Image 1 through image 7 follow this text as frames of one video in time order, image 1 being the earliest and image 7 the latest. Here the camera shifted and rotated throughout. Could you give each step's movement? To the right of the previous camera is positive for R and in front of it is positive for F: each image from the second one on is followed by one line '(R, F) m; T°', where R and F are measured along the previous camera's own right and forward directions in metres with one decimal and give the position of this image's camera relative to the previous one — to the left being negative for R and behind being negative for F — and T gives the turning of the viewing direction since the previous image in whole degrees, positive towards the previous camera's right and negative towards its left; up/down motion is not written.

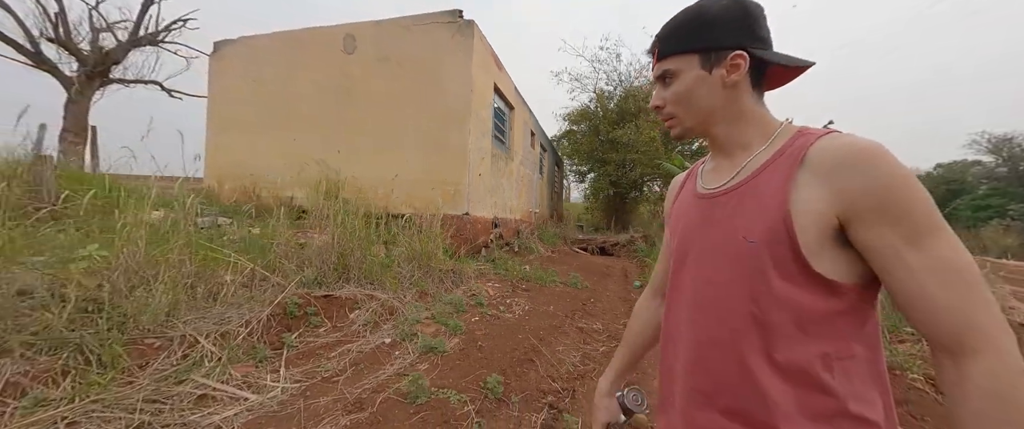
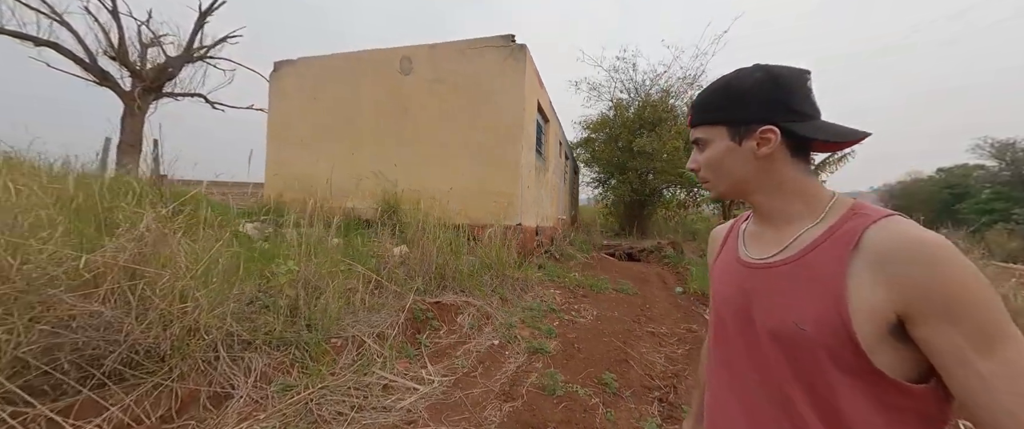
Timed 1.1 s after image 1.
(-0.8, -0.4) m; -1°
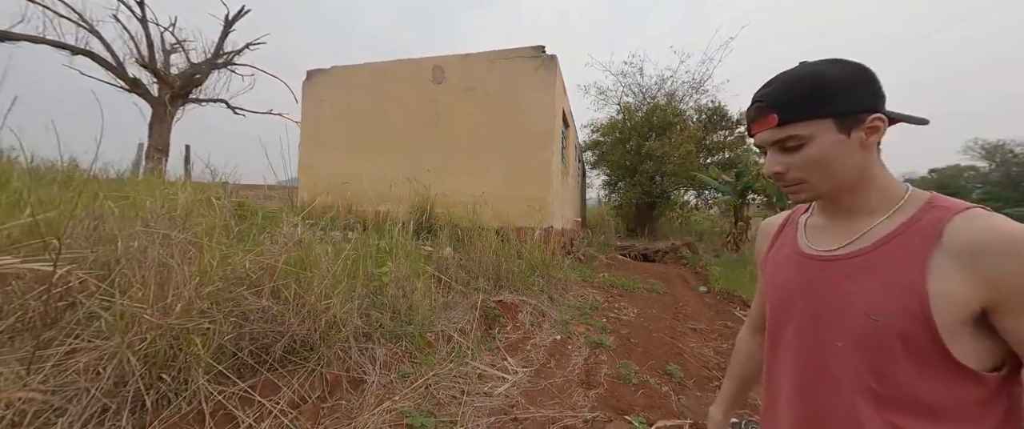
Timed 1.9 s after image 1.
(-0.6, -0.2) m; 0°
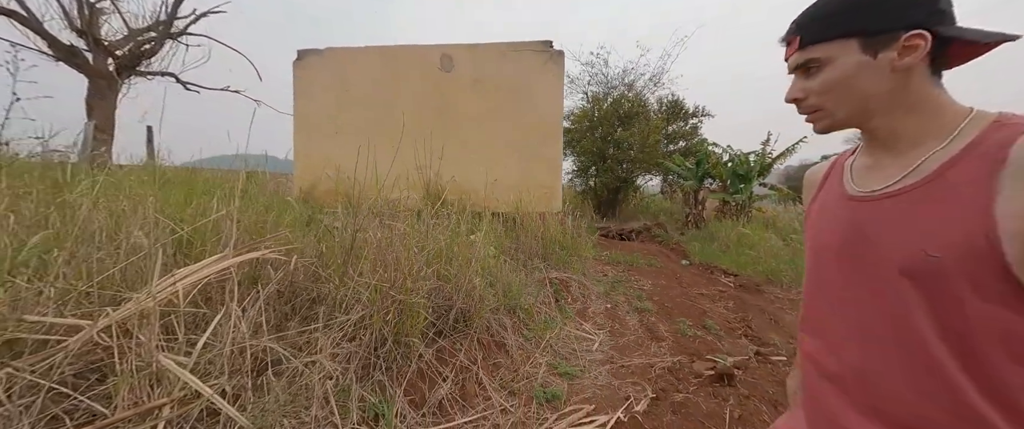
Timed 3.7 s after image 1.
(-1.1, -0.3) m; +9°
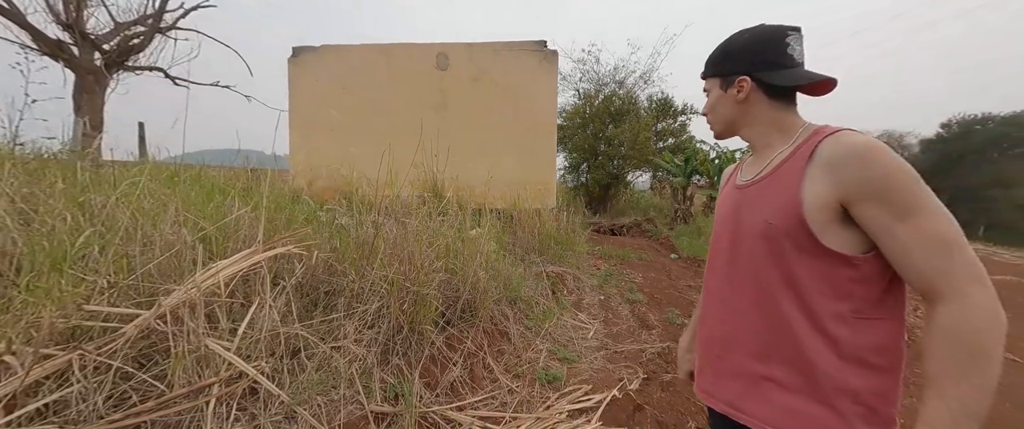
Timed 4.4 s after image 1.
(-0.1, -0.1) m; +2°
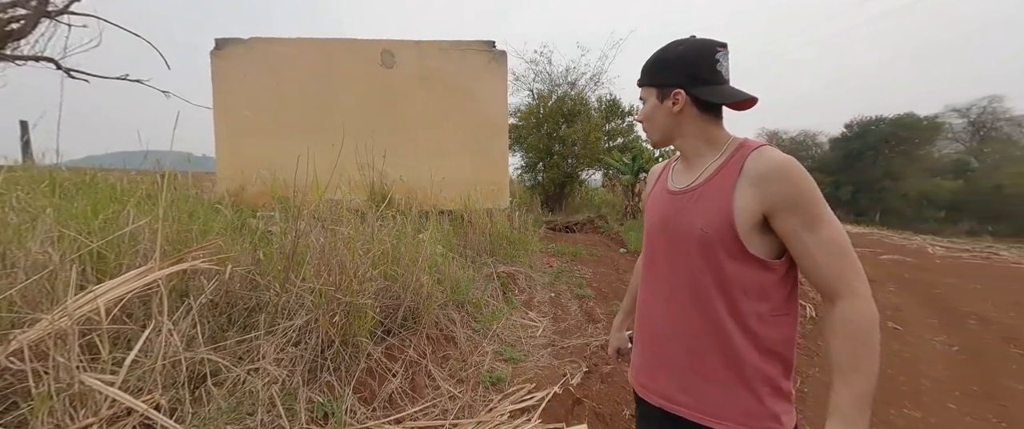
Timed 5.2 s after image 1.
(+0.1, 0.0) m; +7°
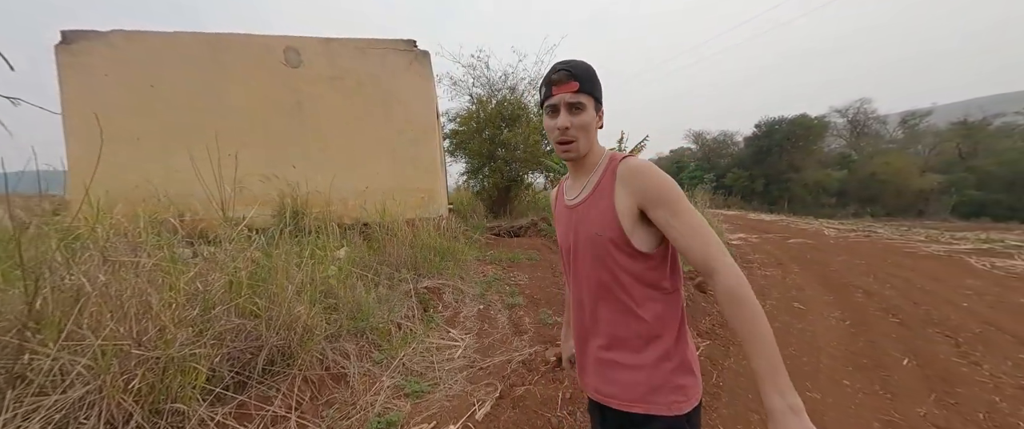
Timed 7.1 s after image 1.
(+0.4, +0.2) m; +8°
